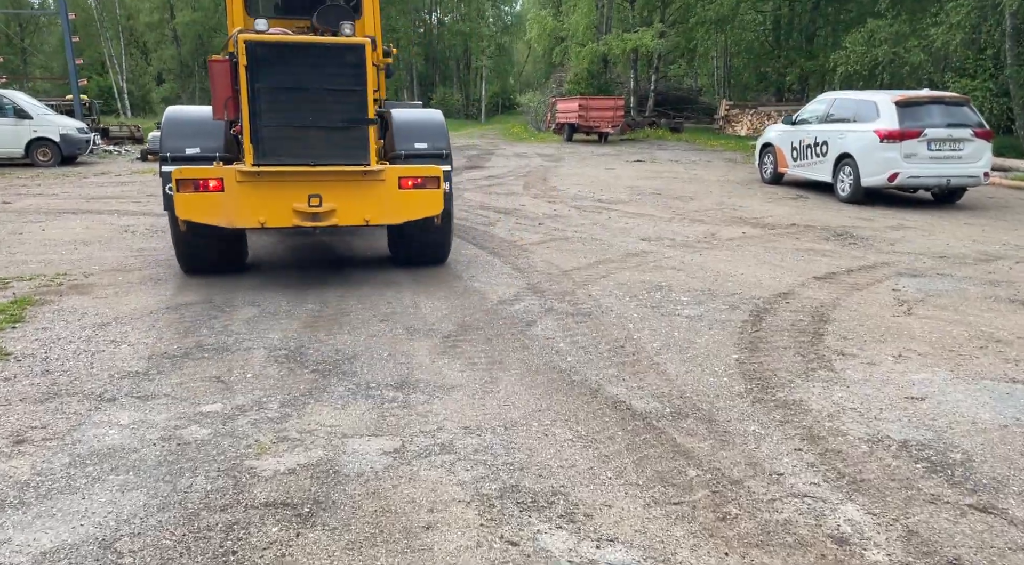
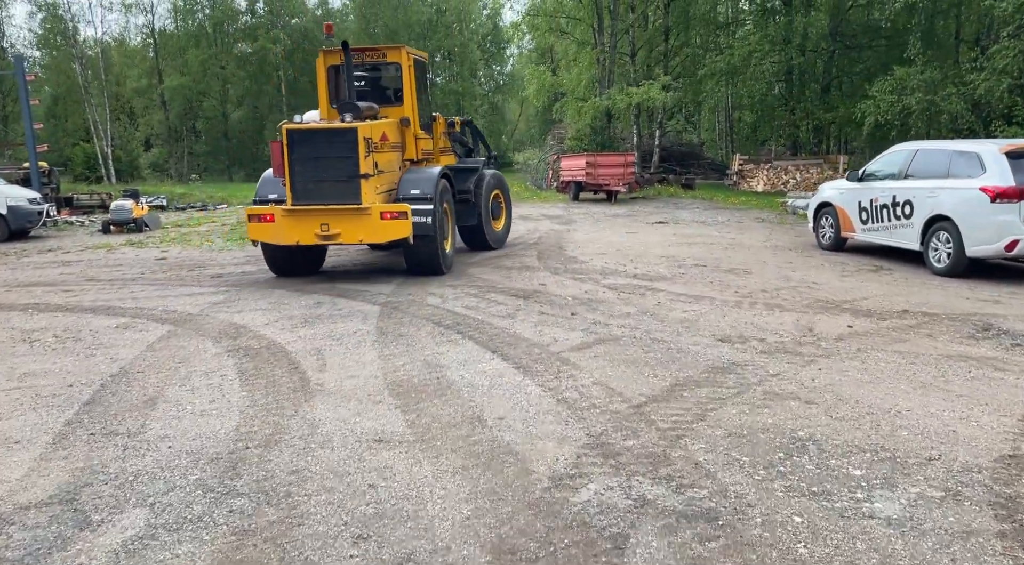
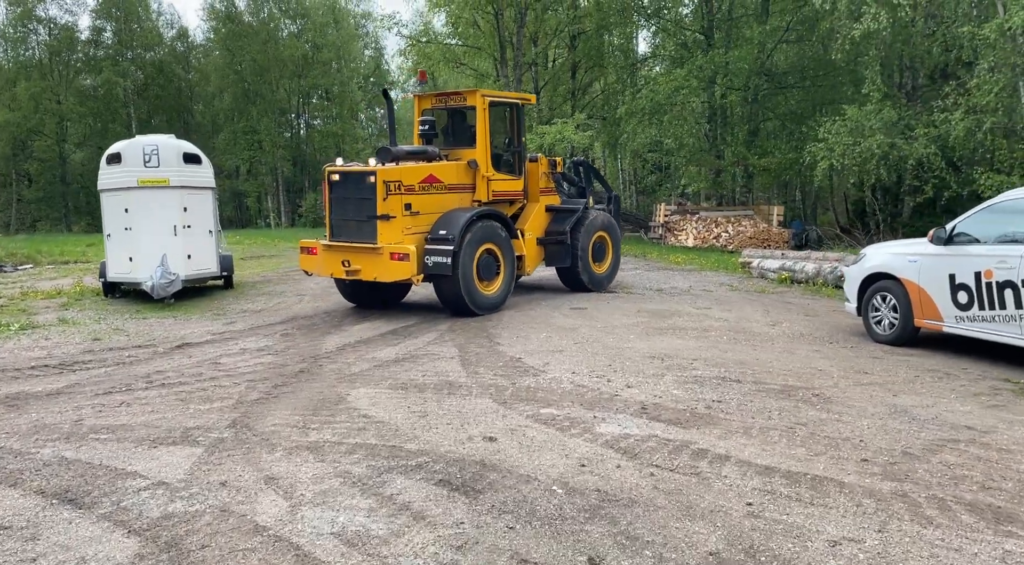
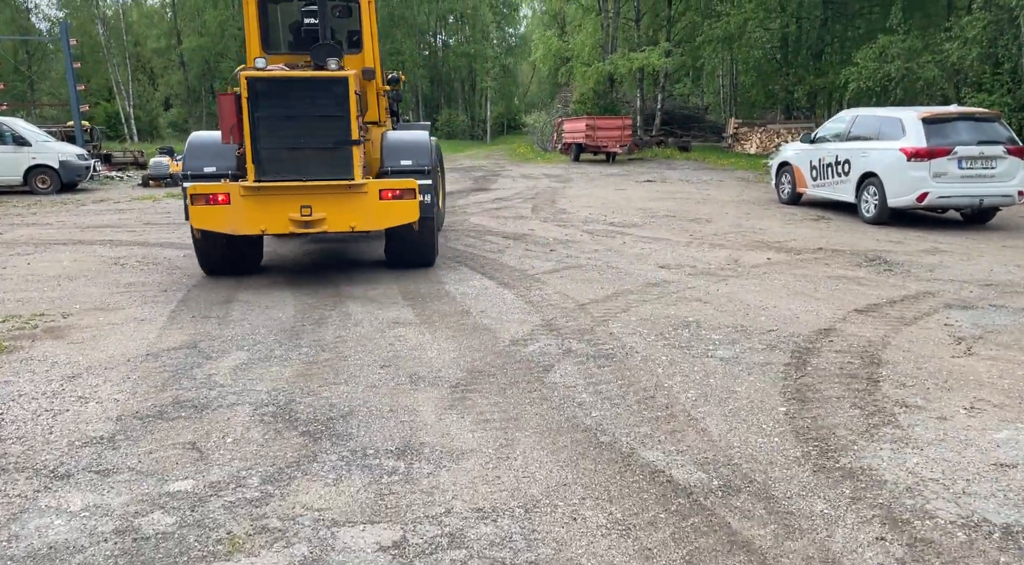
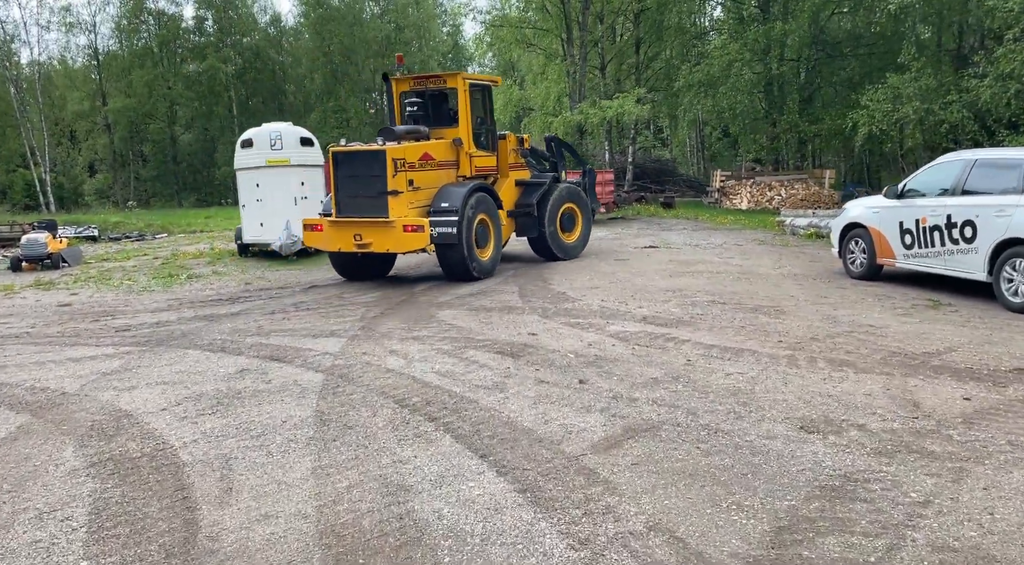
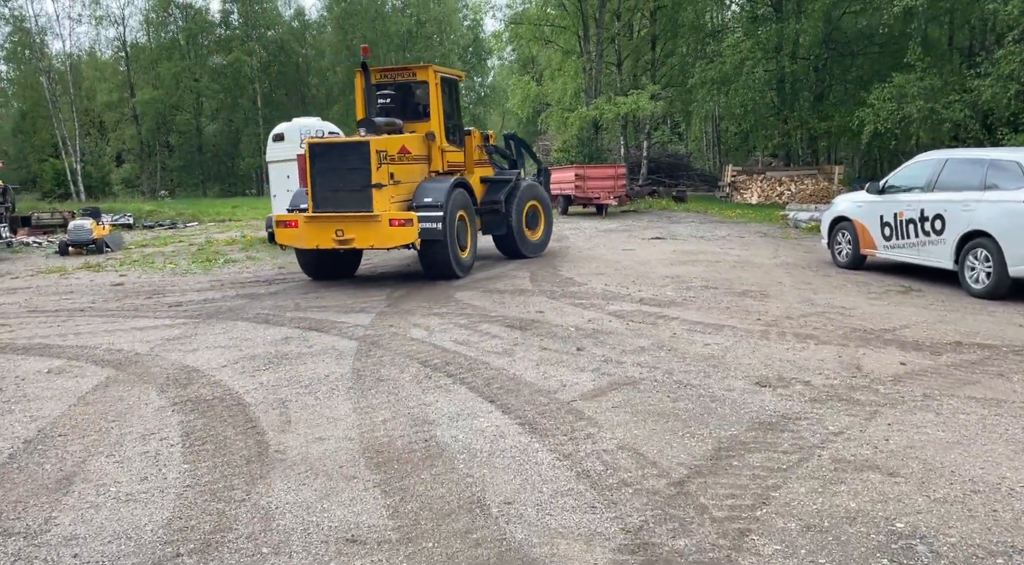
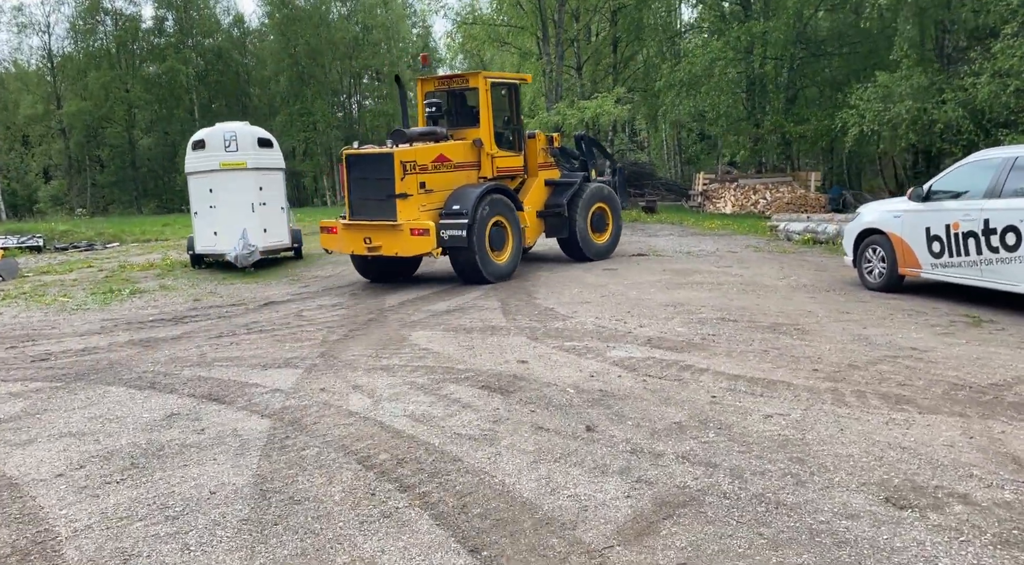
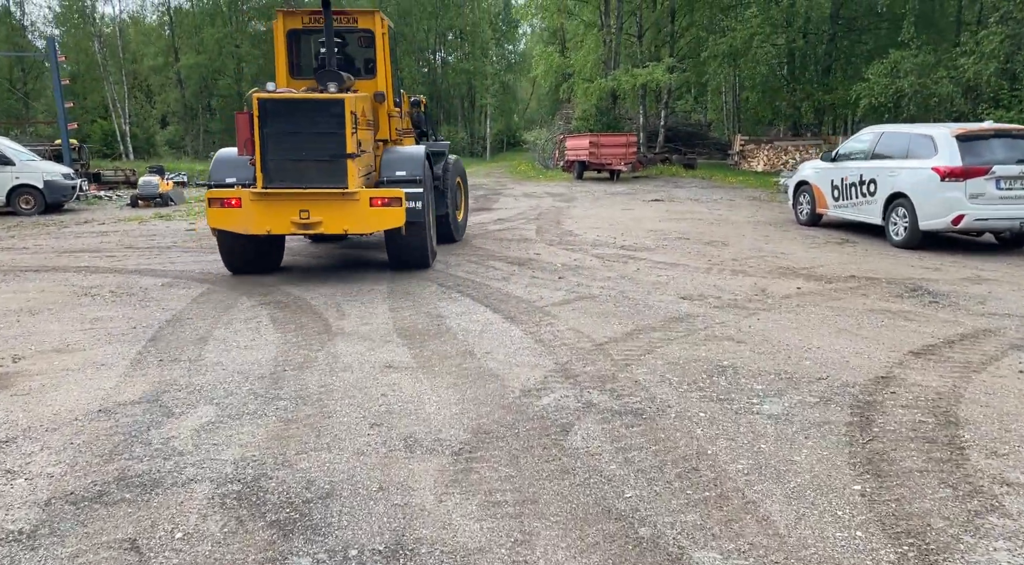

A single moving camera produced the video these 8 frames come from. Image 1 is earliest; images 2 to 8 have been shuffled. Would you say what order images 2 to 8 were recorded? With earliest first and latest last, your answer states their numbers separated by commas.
4, 8, 2, 6, 5, 7, 3
